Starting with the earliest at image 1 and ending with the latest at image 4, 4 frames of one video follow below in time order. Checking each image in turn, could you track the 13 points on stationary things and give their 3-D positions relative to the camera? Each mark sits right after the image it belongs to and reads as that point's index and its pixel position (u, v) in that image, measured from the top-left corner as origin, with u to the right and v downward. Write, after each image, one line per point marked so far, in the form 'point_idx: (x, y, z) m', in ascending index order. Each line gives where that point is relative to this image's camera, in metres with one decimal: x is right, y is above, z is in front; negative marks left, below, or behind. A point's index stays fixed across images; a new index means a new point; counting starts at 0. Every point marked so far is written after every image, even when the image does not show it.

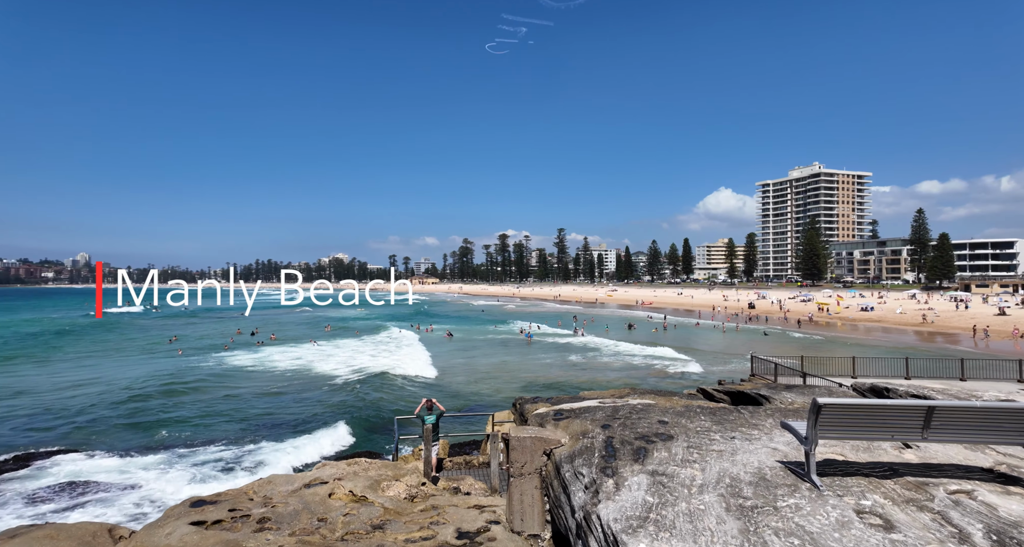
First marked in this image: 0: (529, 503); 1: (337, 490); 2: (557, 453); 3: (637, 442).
0: (+0.2, -2.9, +7.0) m
1: (-3.8, -4.7, +12.2) m
2: (+0.5, -2.3, +7.1) m
3: (+1.4, -2.0, +6.6) m
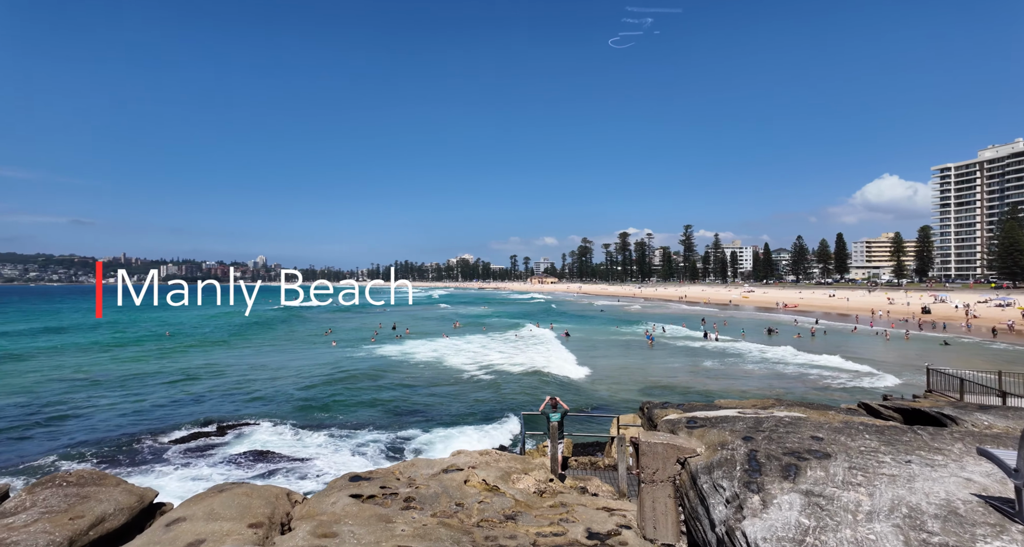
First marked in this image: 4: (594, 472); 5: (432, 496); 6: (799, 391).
0: (+1.8, -2.9, +6.8) m
1: (-1.0, -4.6, +12.7) m
2: (+2.2, -2.3, +6.8) m
3: (+2.9, -2.0, +6.0) m
4: (+2.0, -5.0, +14.1) m
5: (-1.8, -4.7, +11.9) m
6: (+9.9, -4.0, +19.6) m
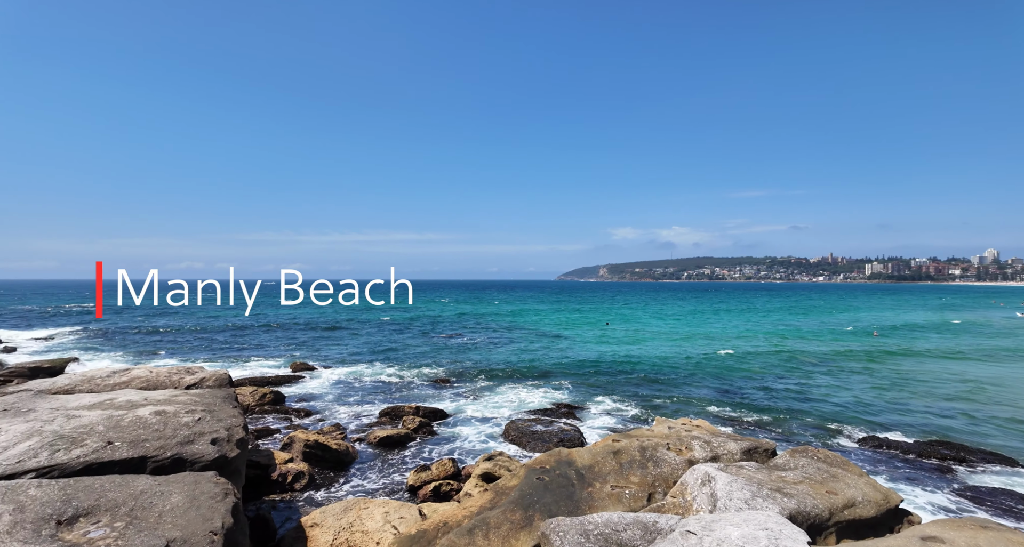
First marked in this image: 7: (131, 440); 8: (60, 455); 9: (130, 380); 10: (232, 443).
0: (+7.3, -2.4, -3.4) m
1: (+11.5, -4.2, +1.7) m
2: (+7.4, -1.9, -3.7) m
3: (+7.1, -1.6, -4.7) m
4: (+13.9, -4.6, -0.4) m
5: (+10.4, -4.2, +2.1) m
6: (+22.3, -3.8, -5.3) m
7: (-6.7, -2.8, +9.2) m
8: (-7.2, -2.8, +8.5) m
9: (-10.9, -3.0, +15.4) m
10: (-5.4, -3.1, +9.9) m
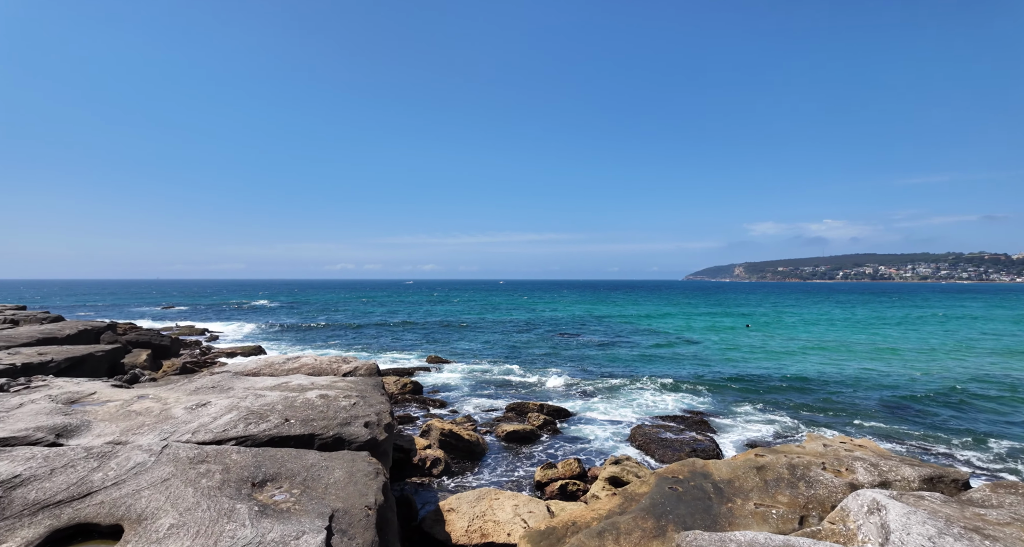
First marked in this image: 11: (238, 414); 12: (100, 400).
0: (+6.7, -2.4, -4.9) m
1: (+11.9, -4.2, -0.9) m
2: (+6.8, -1.8, -5.3) m
3: (+6.2, -1.5, -6.2) m
4: (+13.9, -4.6, -3.6) m
5: (+11.0, -4.2, -0.3) m
6: (+20.9, -3.8, -10.3) m
7: (-3.9, -2.7, +10.6) m
8: (-4.6, -2.7, +10.0) m
9: (-6.6, -2.9, +17.6) m
10: (-2.5, -3.0, +11.0) m
11: (-5.0, -2.6, +10.4) m
12: (-8.0, -2.5, +10.9) m
